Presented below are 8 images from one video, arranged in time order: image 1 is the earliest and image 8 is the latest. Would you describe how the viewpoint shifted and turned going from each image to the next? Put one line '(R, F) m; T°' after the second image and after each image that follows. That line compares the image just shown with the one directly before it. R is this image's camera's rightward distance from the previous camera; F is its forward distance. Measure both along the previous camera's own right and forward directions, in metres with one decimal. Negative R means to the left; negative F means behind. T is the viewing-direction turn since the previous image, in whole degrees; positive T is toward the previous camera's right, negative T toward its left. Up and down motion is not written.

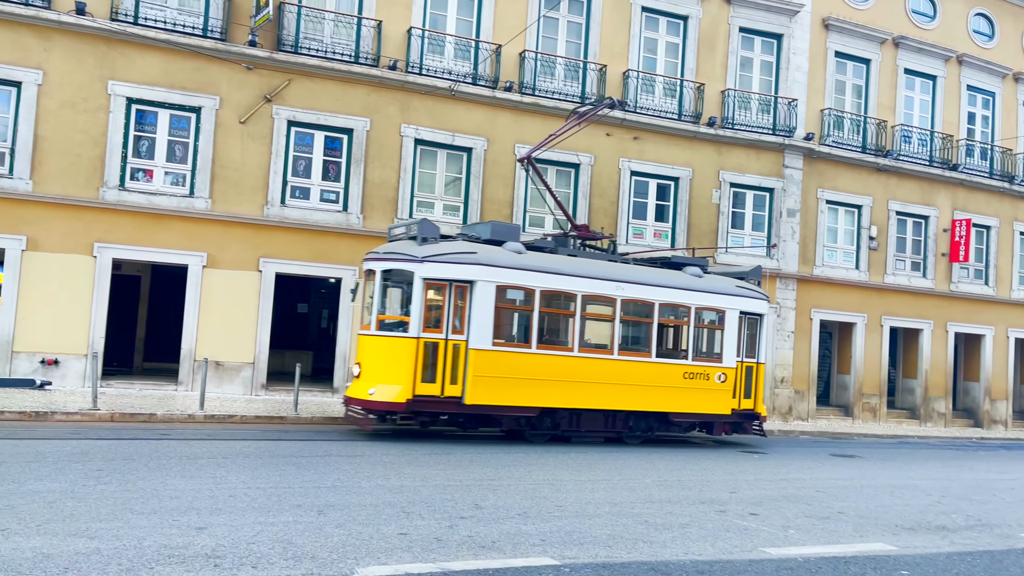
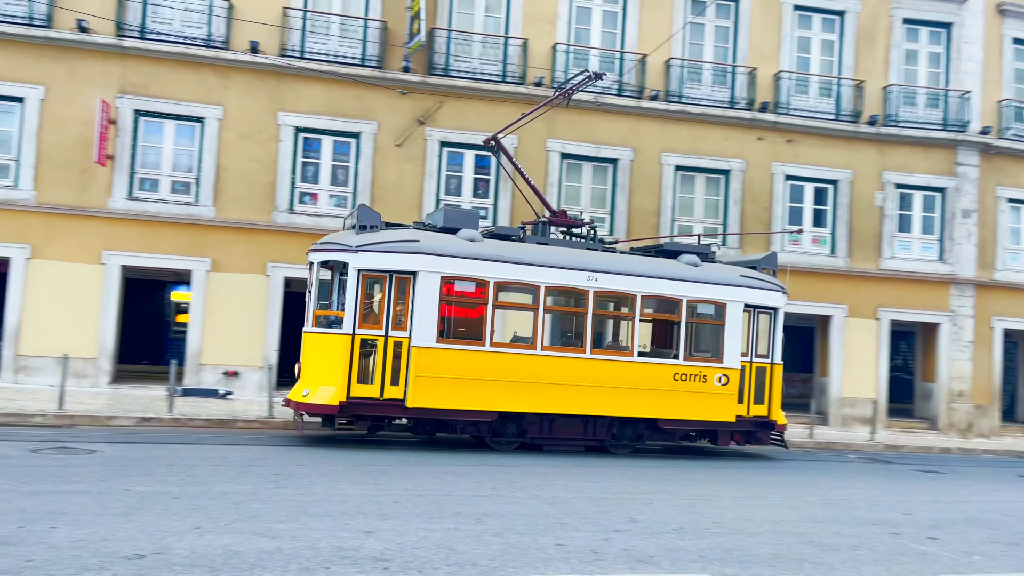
(0.0, -0.1) m; -10°
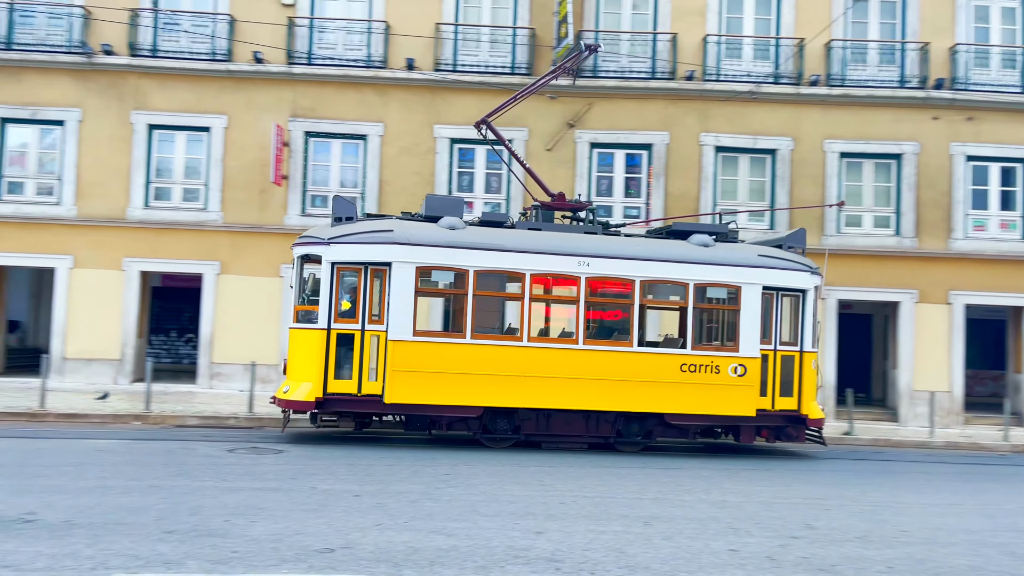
(-0.1, 0.0) m; -11°
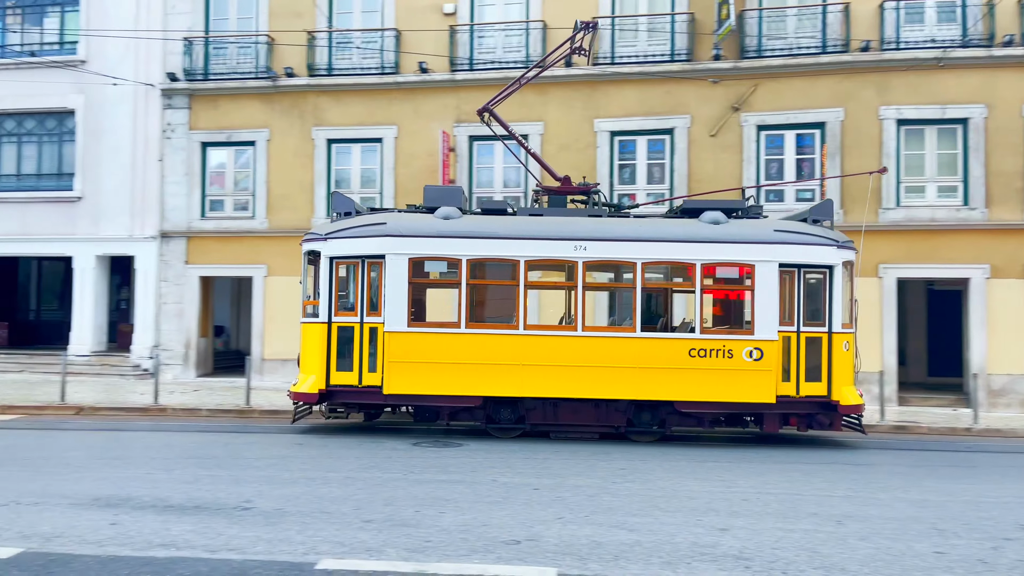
(-0.1, 0.0) m; -11°
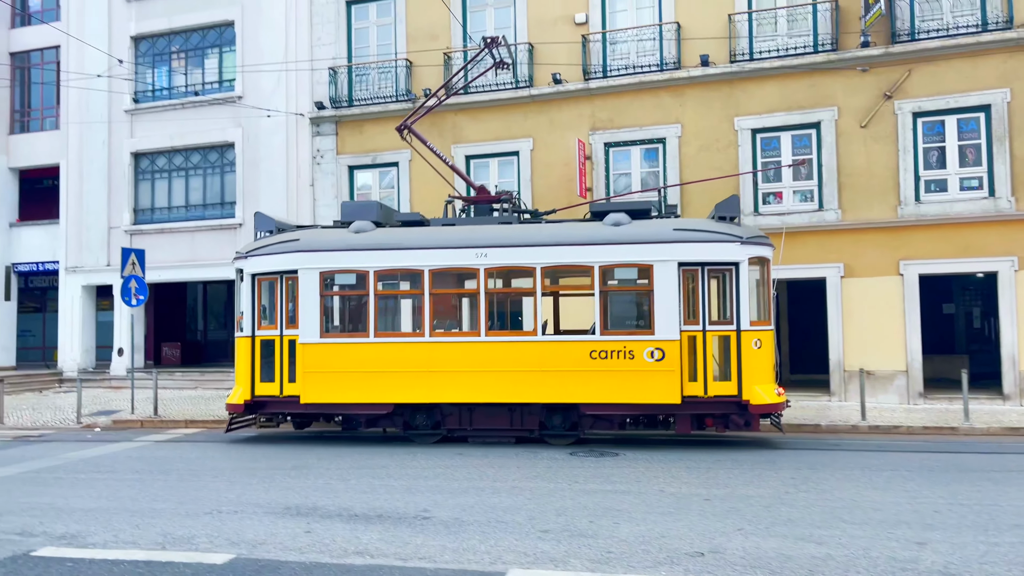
(-0.3, 0.0) m; -9°
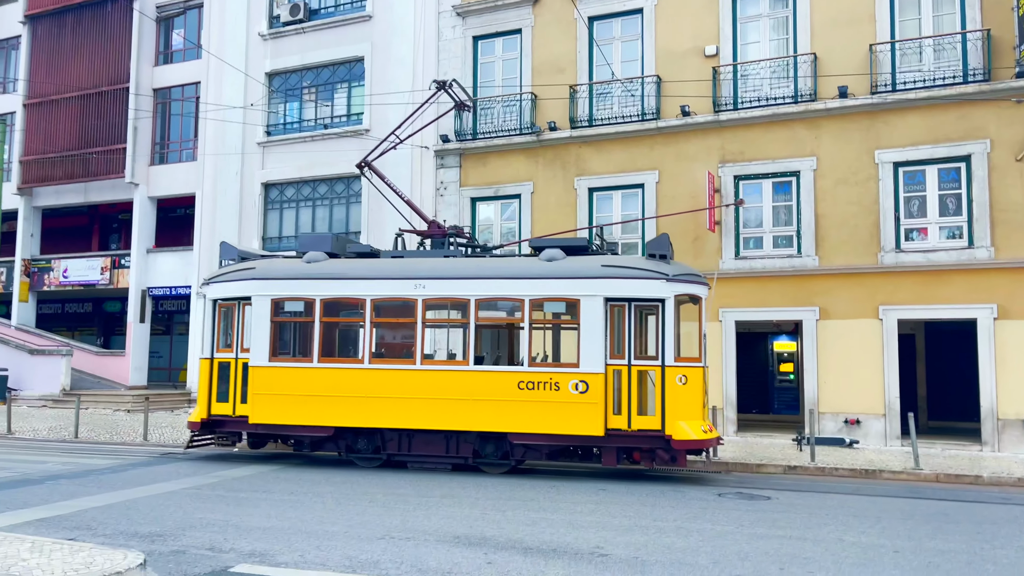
(-0.8, +0.1) m; -6°
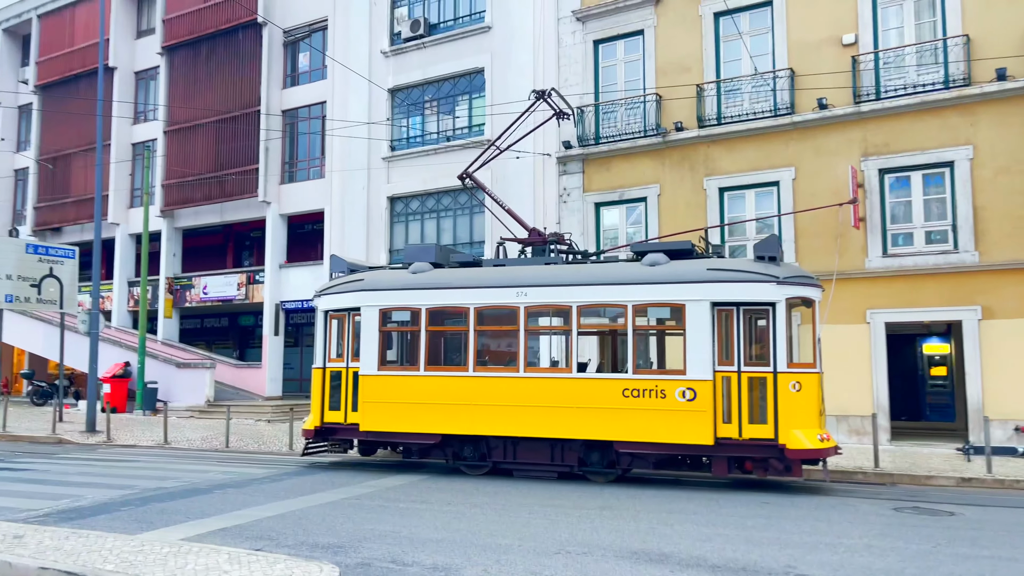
(-0.6, +0.2) m; -7°
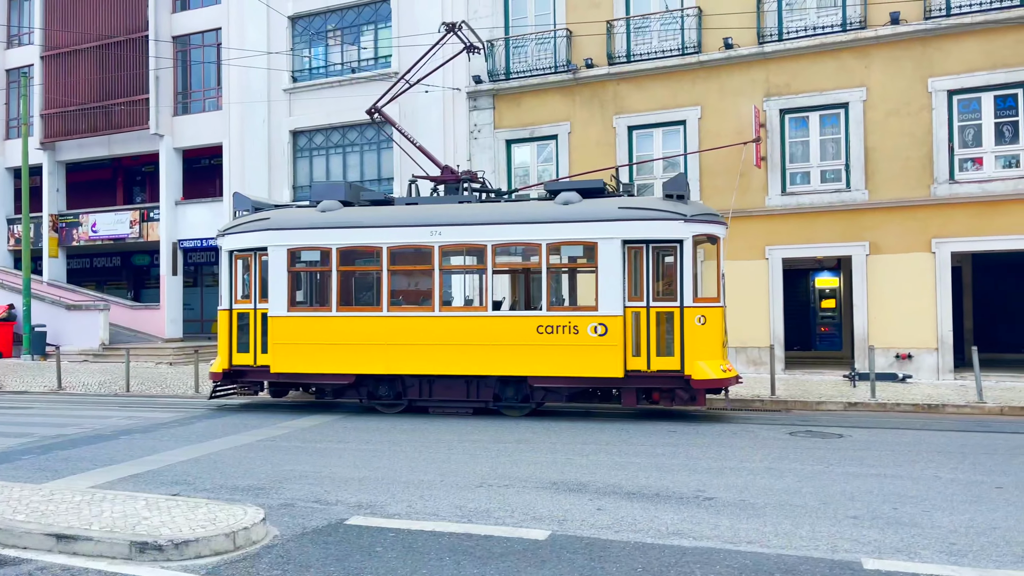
(-0.1, 0.0) m; +7°
